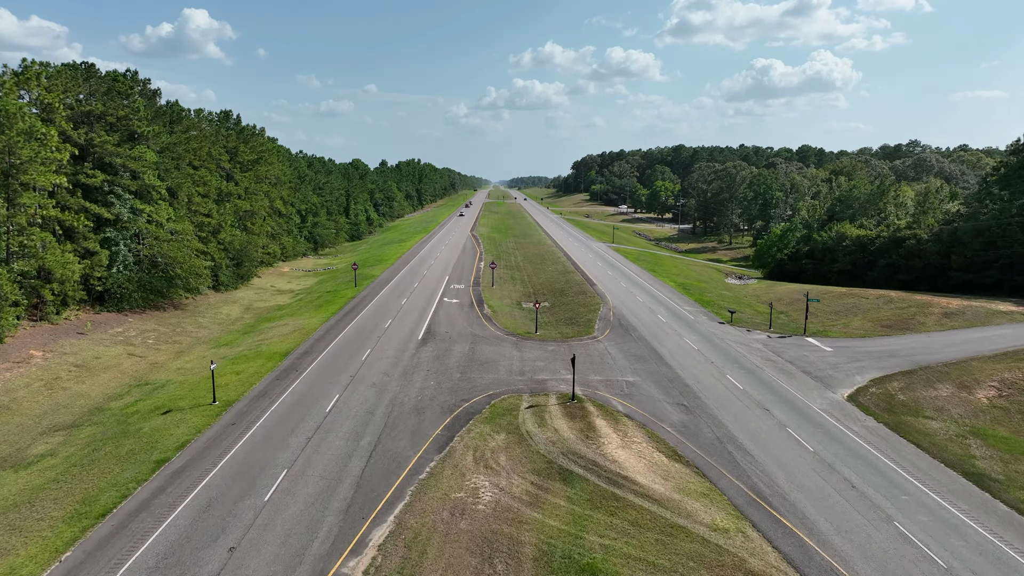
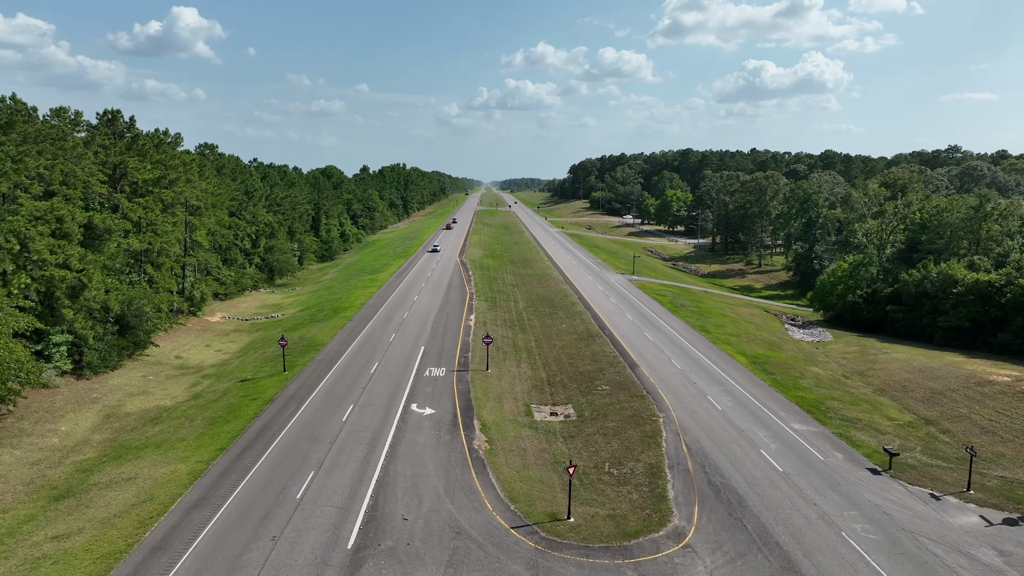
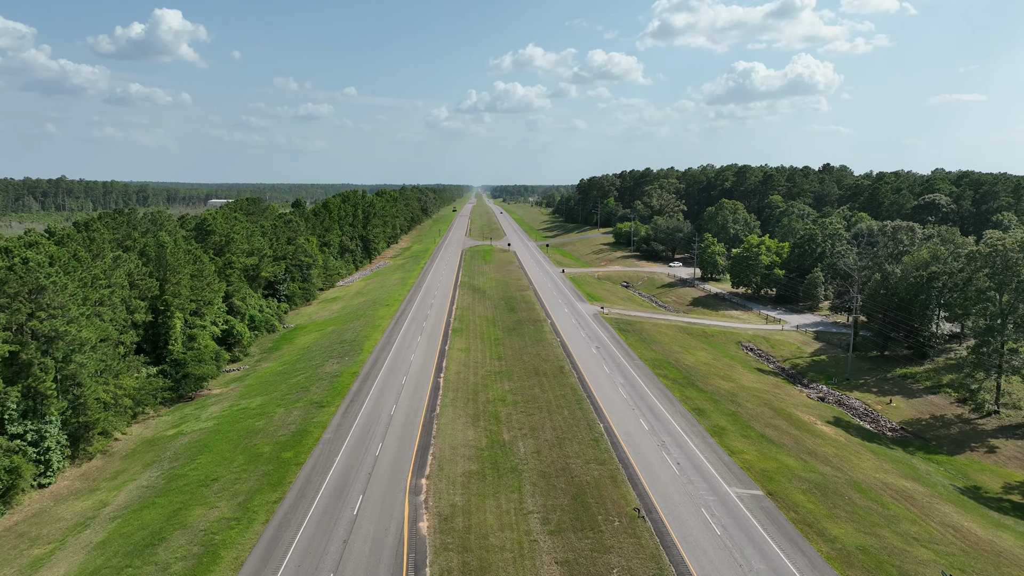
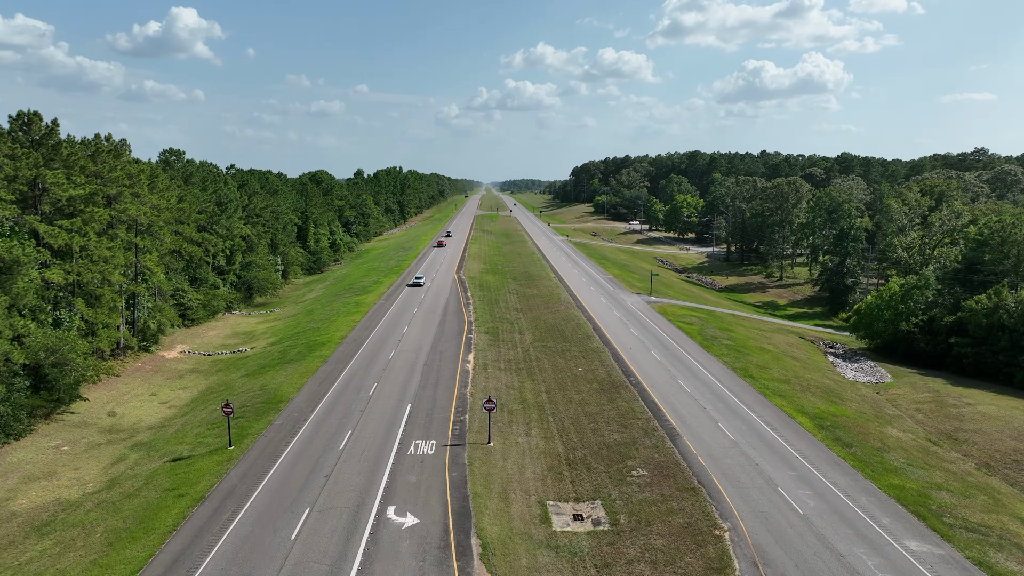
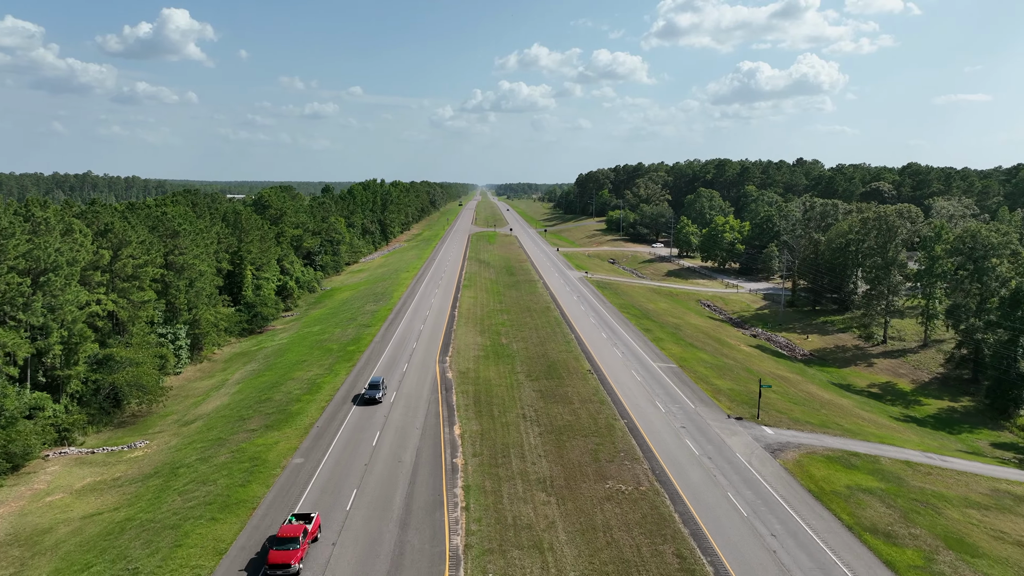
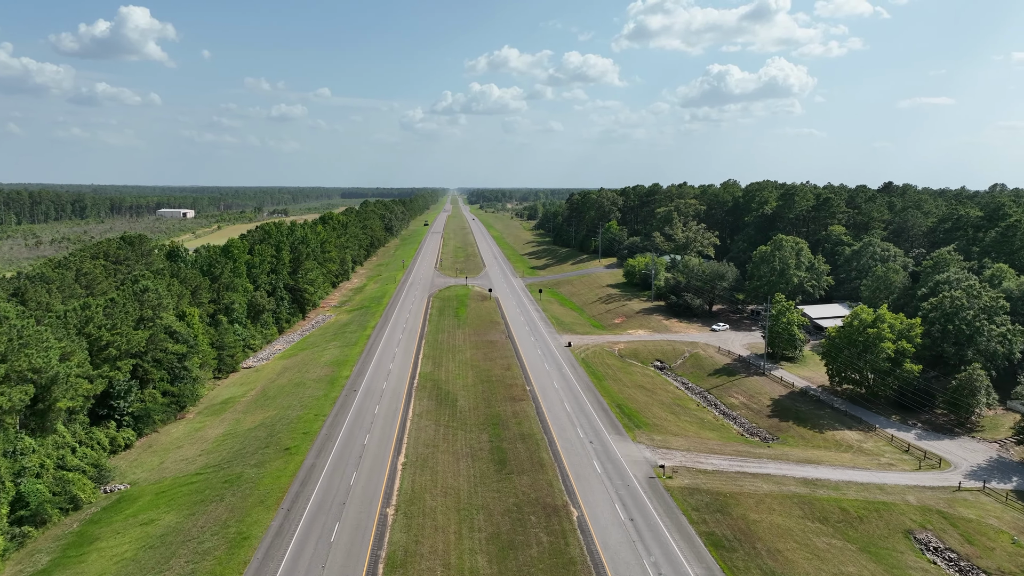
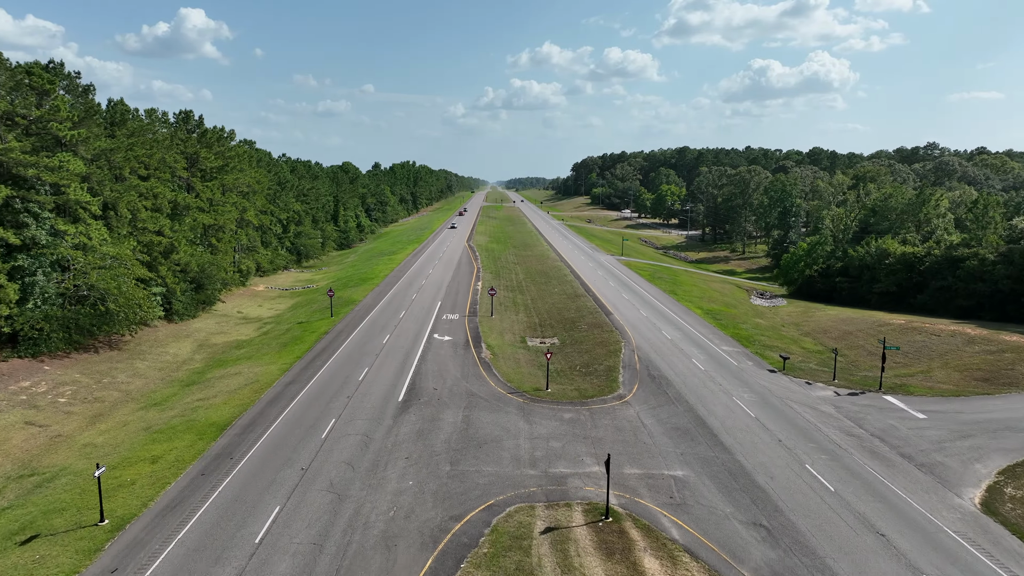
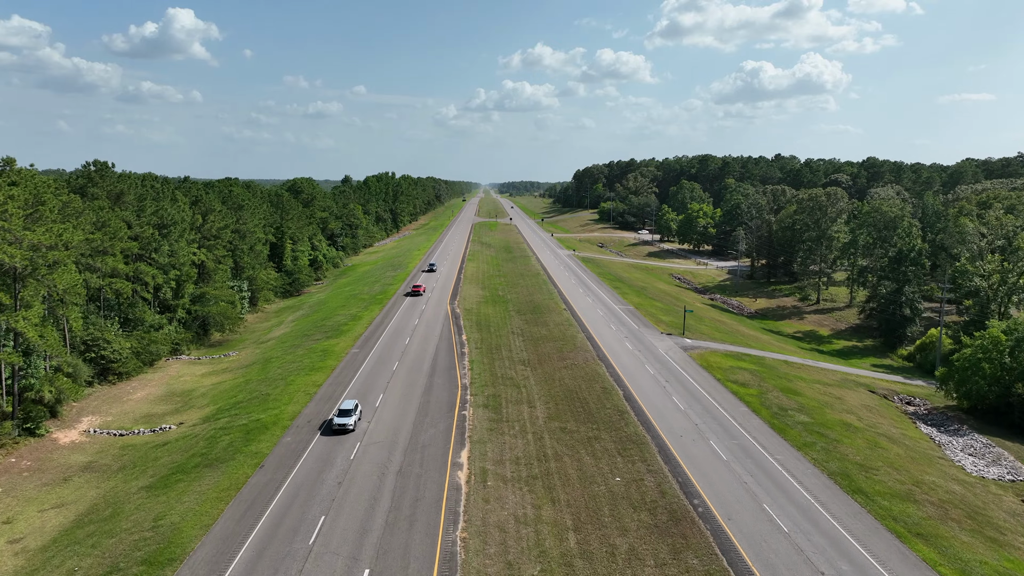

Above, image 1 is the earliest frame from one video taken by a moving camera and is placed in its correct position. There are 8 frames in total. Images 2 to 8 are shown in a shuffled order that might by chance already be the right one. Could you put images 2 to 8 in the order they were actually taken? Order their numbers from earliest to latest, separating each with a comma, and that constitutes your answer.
7, 2, 4, 8, 5, 3, 6
